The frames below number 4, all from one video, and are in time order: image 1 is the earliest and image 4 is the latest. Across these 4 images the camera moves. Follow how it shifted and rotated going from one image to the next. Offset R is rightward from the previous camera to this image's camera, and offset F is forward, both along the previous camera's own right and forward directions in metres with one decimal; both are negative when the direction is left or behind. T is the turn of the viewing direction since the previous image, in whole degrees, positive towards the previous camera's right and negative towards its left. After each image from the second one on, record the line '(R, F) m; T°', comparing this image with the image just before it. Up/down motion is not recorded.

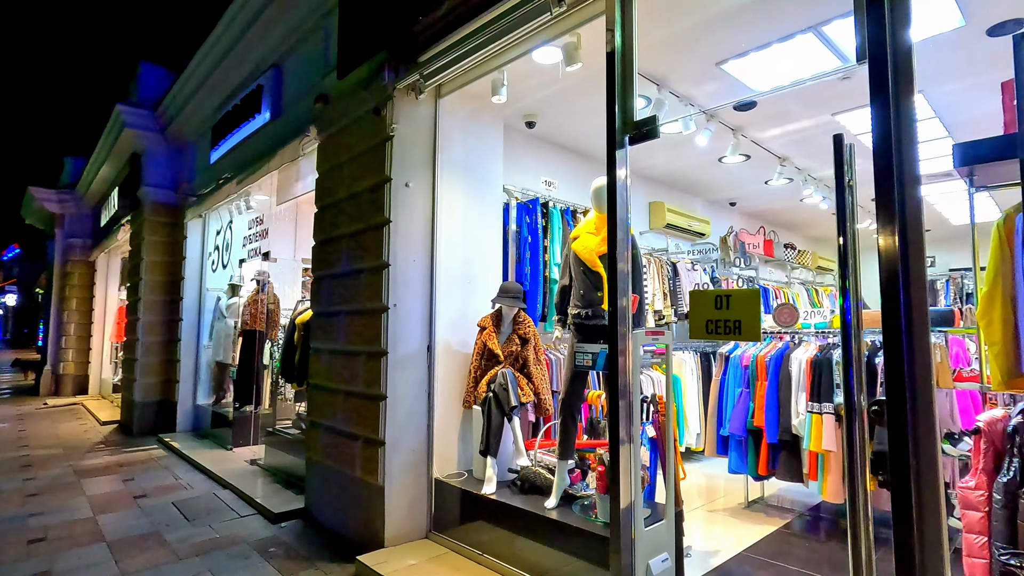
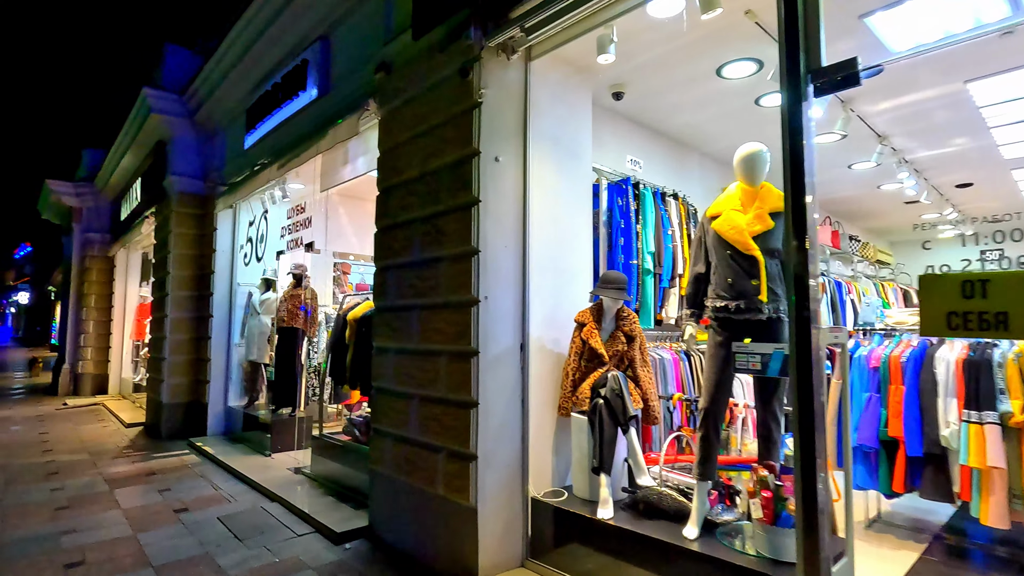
(-0.4, +0.4) m; -1°
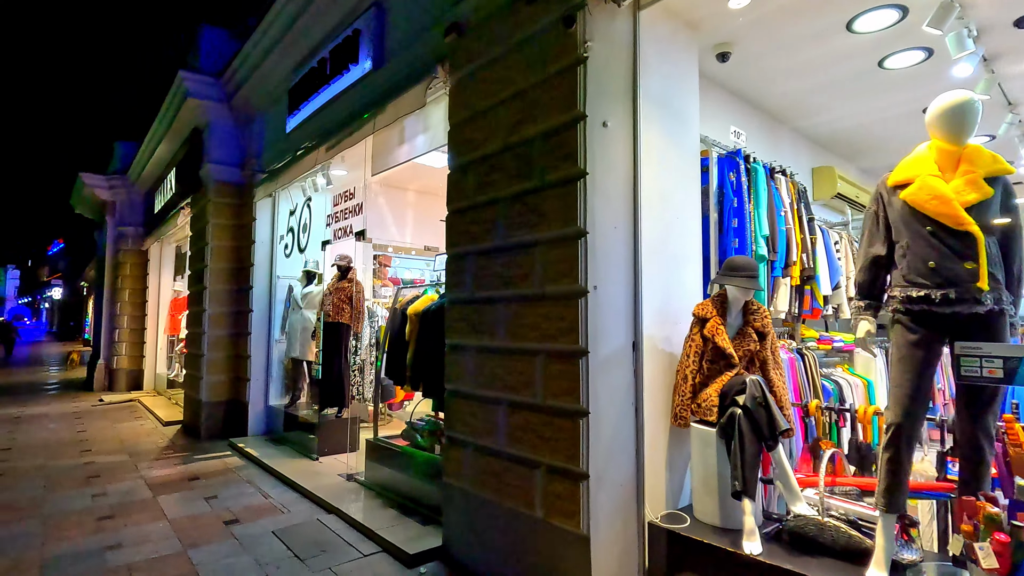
(-0.3, +0.3) m; -2°
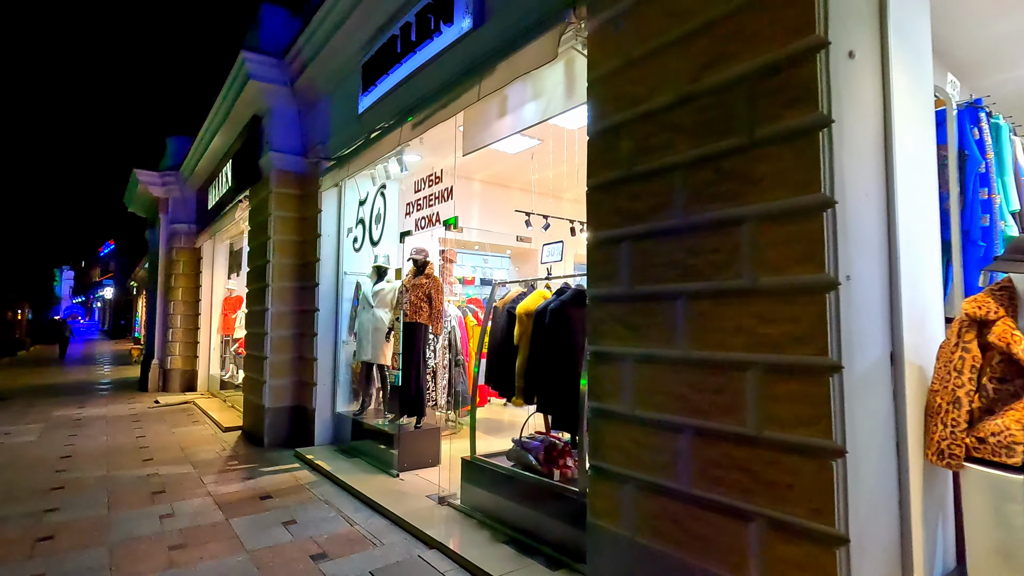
(-0.5, +0.5) m; -3°
